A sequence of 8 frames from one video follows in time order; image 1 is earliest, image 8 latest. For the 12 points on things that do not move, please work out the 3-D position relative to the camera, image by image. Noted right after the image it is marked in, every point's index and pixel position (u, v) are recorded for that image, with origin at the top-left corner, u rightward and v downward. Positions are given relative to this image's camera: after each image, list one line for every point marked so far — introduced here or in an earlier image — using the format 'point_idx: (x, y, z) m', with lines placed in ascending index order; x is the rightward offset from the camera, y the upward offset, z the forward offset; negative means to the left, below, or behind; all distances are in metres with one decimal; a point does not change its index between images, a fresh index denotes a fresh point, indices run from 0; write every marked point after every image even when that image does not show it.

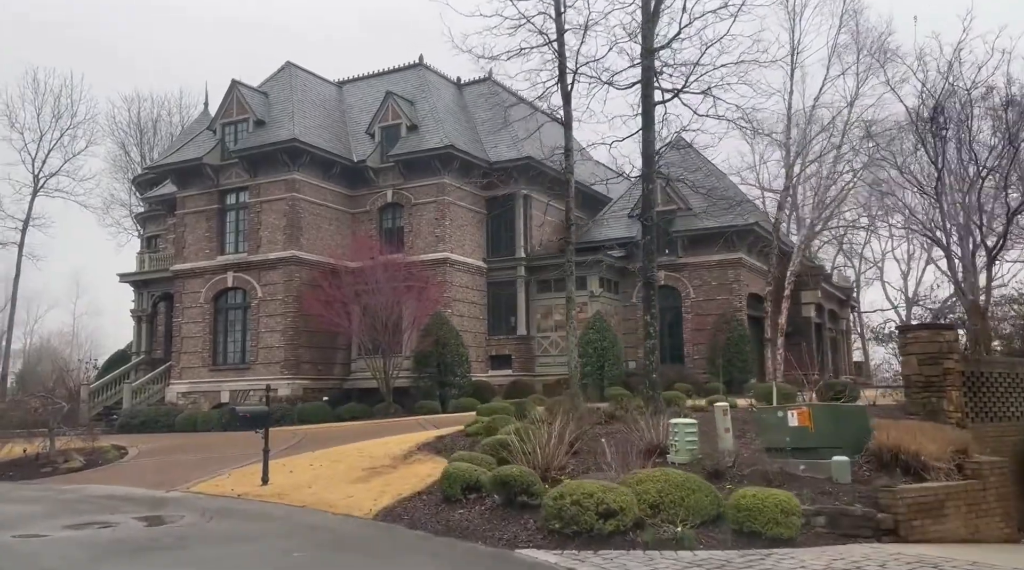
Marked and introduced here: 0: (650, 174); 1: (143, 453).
0: (+2.6, +2.1, +15.7) m
1: (-8.1, -3.7, +18.1) m
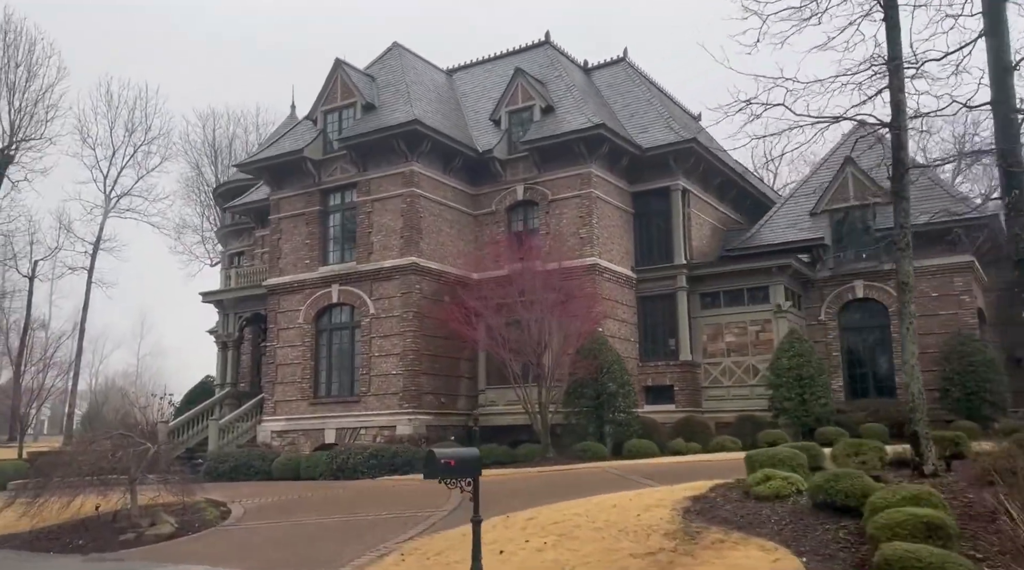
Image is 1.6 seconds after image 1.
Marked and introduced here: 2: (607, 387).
0: (+6.3, +2.3, +10.5) m
1: (-4.2, -3.7, +13.3) m
2: (+2.2, -2.4, +19.5) m
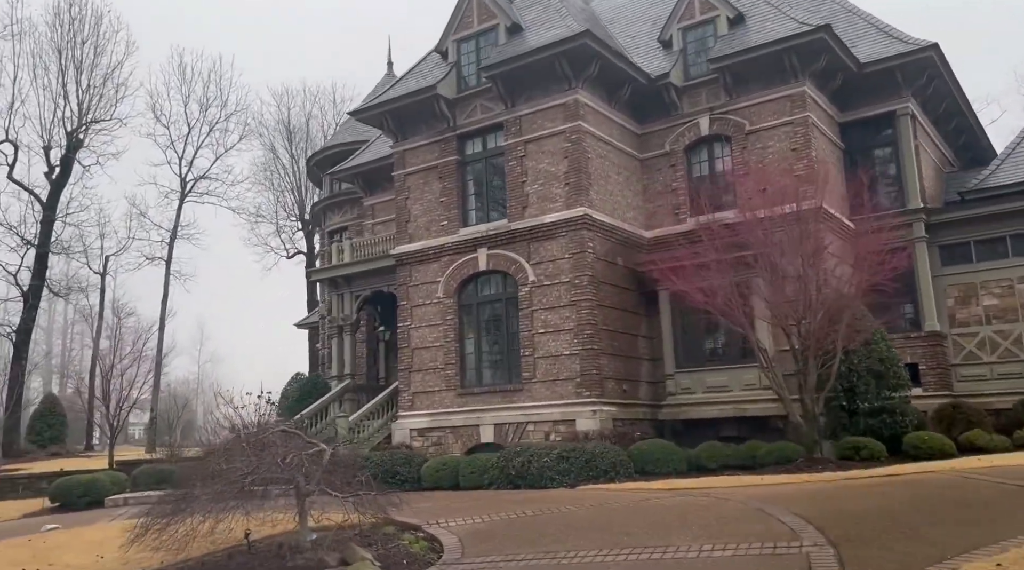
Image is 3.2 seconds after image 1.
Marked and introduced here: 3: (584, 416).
0: (+9.7, +3.5, +5.6) m
1: (-0.4, -2.8, +9.0) m
2: (+6.2, -1.4, +14.7) m
3: (+1.4, -2.6, +16.5) m
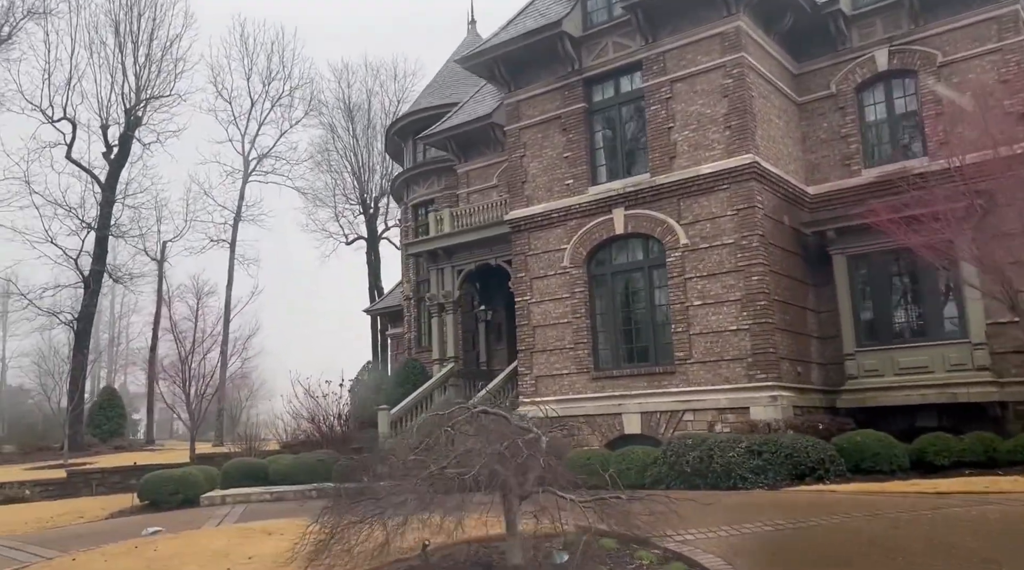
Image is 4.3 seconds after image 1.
0: (+11.8, +4.1, +2.4) m
1: (+1.9, -2.2, +6.3) m
2: (+8.8, -0.7, +11.8) m
3: (+4.1, -1.9, +13.7) m
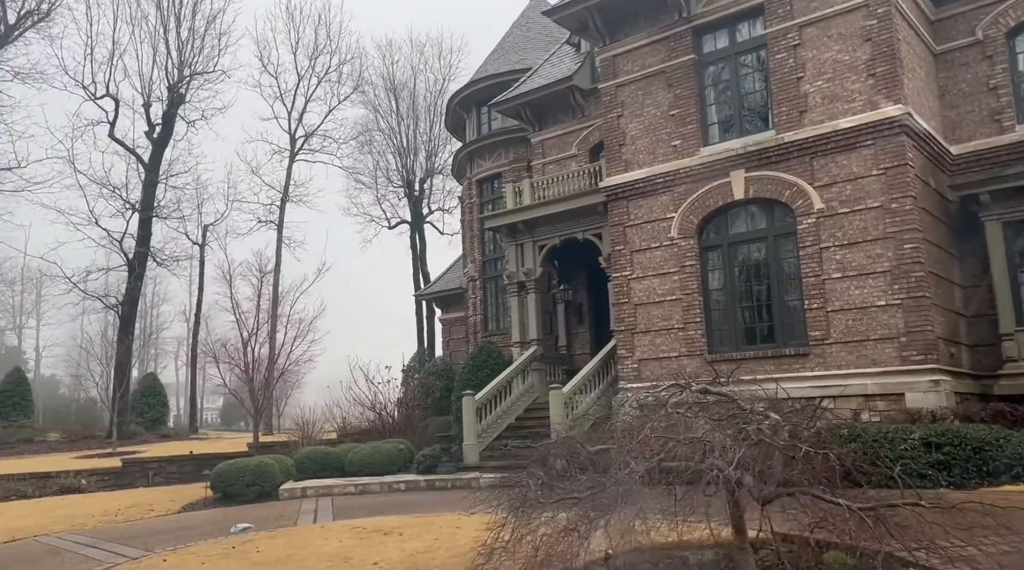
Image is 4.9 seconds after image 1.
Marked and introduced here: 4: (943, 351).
0: (+13.2, +4.4, +0.4) m
1: (+3.4, -1.9, +4.6) m
2: (+10.5, -0.3, +9.9) m
3: (+5.8, -1.5, +12.0) m
4: (+6.5, -1.0, +12.6) m
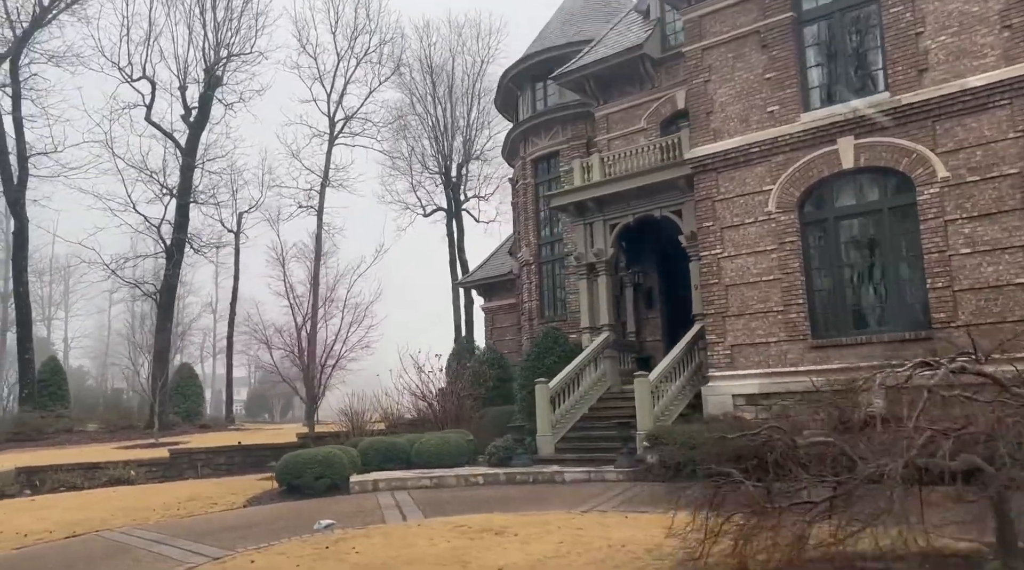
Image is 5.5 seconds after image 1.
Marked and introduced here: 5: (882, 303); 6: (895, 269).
0: (+14.2, +4.6, -1.2) m
1: (+4.5, -1.6, +3.4) m
2: (+11.8, 0.0, +8.4) m
3: (+7.1, -1.1, +10.7) m
4: (+7.8, -0.7, +11.3) m
5: (+5.7, -0.3, +12.7) m
6: (+5.8, +0.3, +12.6) m
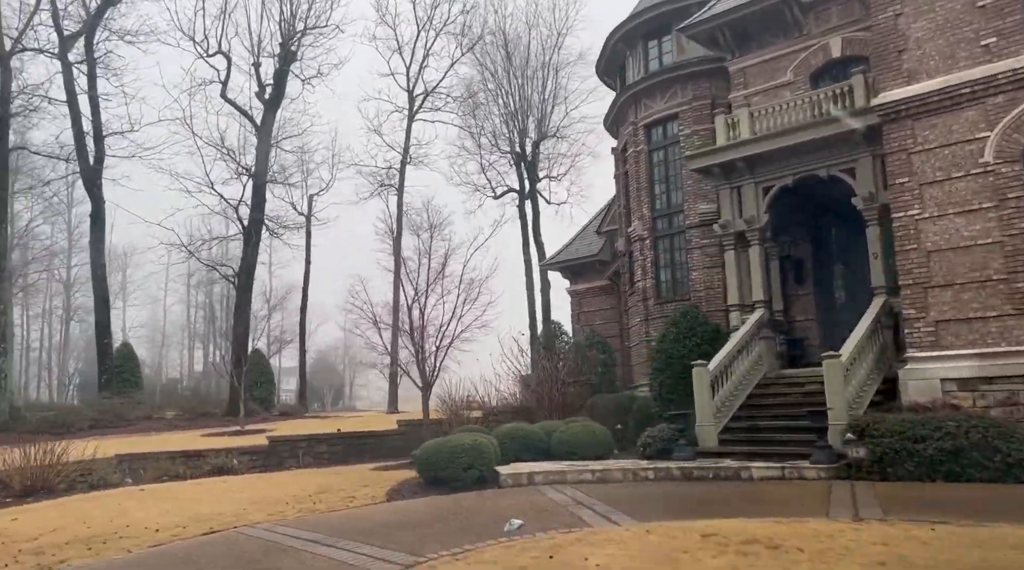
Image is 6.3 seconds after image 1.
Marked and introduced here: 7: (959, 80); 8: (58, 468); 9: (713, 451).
0: (+15.8, +5.0, -3.8) m
1: (+6.4, -1.2, +1.4) m
2: (+13.9, +0.5, +6.0) m
3: (+9.4, -0.7, +8.5) m
4: (+10.1, -0.2, +9.0) m
5: (+8.0, +0.2, +10.6) m
6: (+8.2, +0.8, +10.5) m
7: (+6.5, +2.9, +12.0) m
8: (-8.2, -3.3, +15.1) m
9: (+3.1, -2.6, +12.9) m
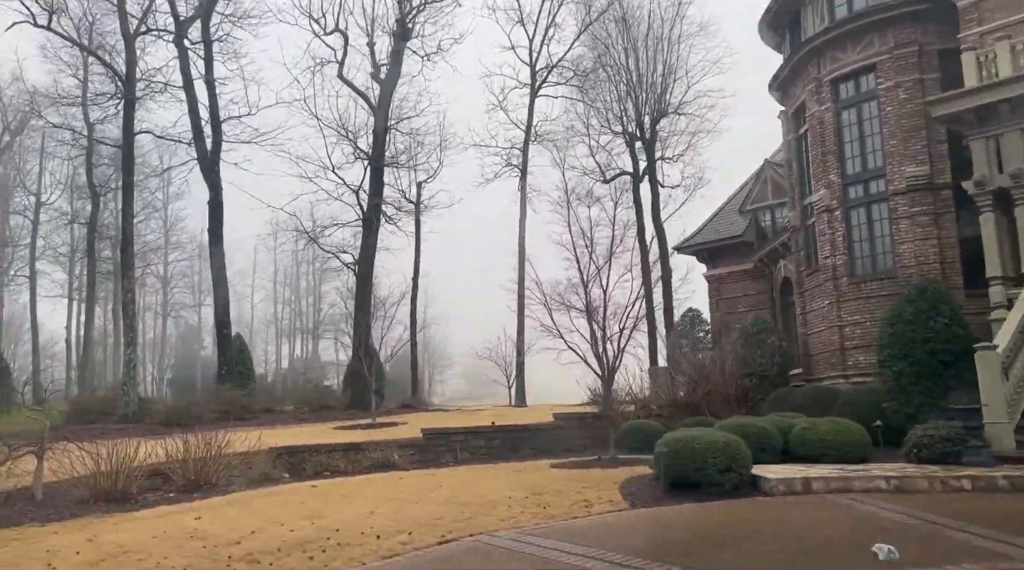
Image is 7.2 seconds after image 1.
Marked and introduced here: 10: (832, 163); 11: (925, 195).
0: (+17.4, +5.5, -7.4) m
1: (+8.5, -0.8, -1.4) m
2: (+16.4, +1.0, +2.6) m
3: (+12.1, -0.2, +5.5) m
4: (+12.9, +0.3, +5.9) m
5: (+11.0, +0.7, +7.6) m
6: (+11.1, +1.3, +7.5) m
7: (+9.5, +3.4, +9.2) m
8: (-4.8, -2.9, +13.6) m
9: (+6.3, -2.1, +10.5) m
10: (+7.4, +2.8, +19.2) m
11: (+8.6, +1.9, +17.3) m
